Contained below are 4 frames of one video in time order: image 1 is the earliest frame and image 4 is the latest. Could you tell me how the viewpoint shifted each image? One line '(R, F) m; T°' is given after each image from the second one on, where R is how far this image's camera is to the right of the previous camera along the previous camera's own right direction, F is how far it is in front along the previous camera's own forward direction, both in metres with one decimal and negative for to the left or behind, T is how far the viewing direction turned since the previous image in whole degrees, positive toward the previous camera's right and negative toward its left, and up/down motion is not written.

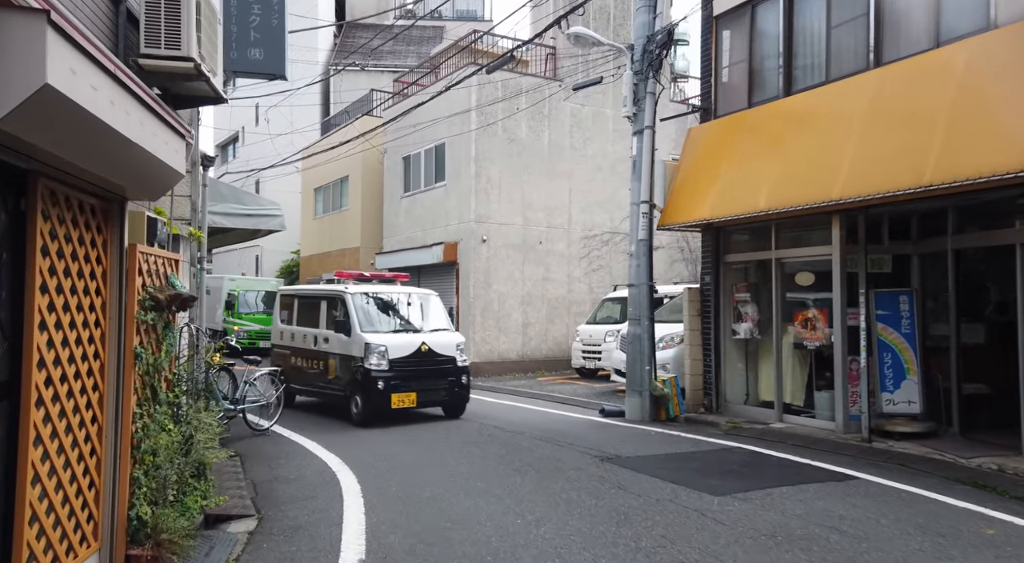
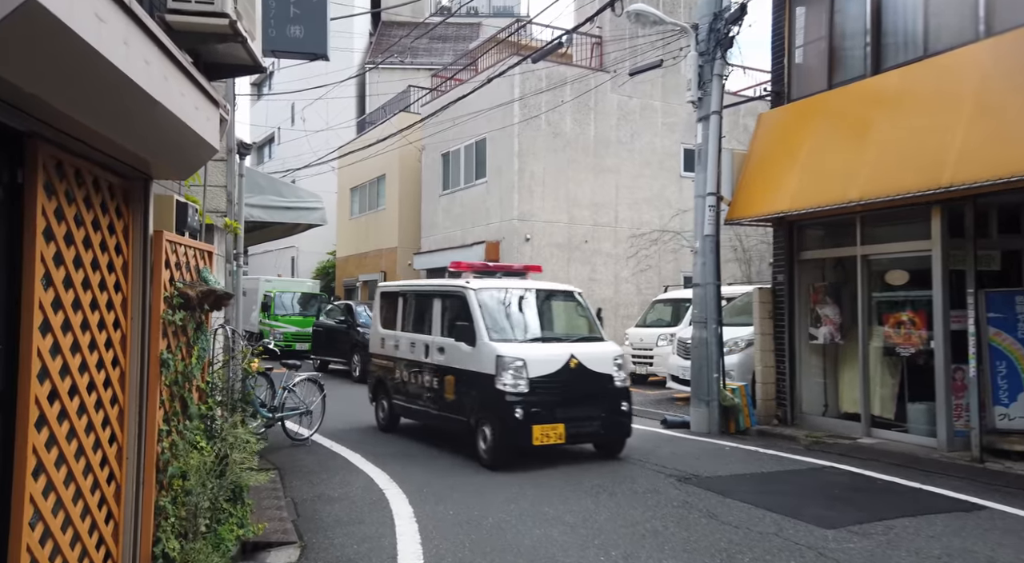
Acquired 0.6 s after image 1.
(-0.3, +0.7) m; -2°
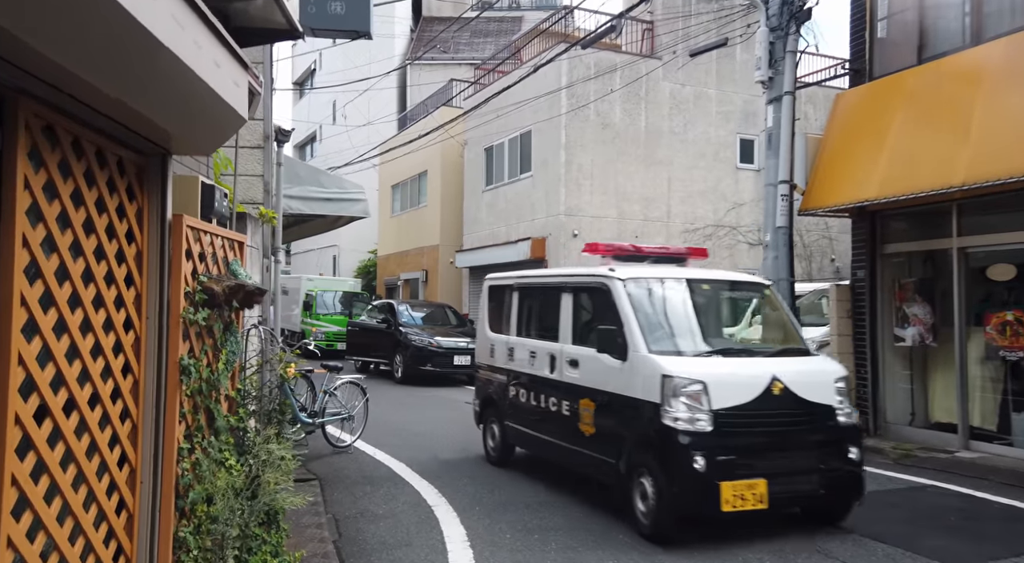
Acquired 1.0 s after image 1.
(-0.2, +0.6) m; -3°
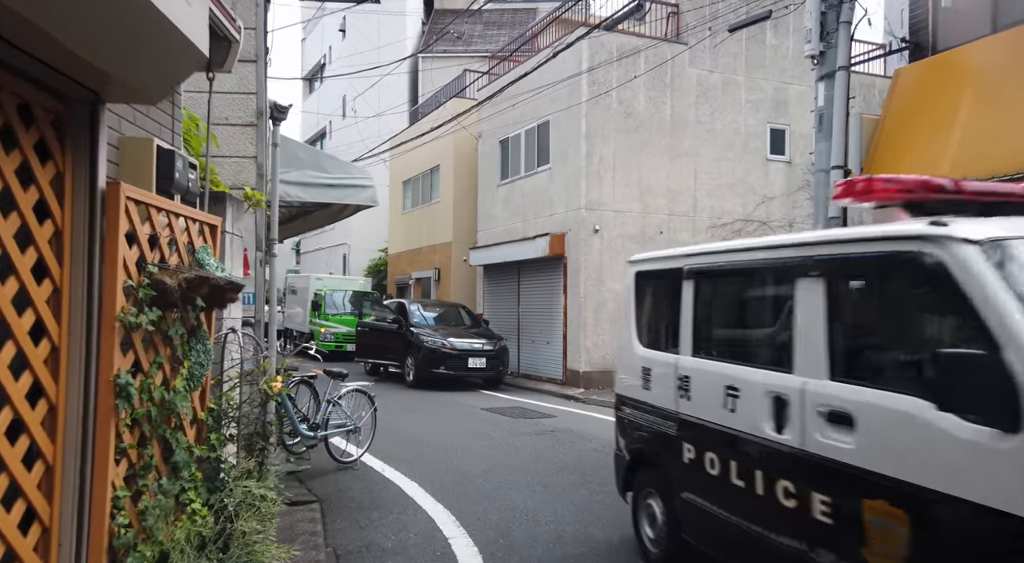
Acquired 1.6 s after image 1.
(-0.1, +0.8) m; -1°
